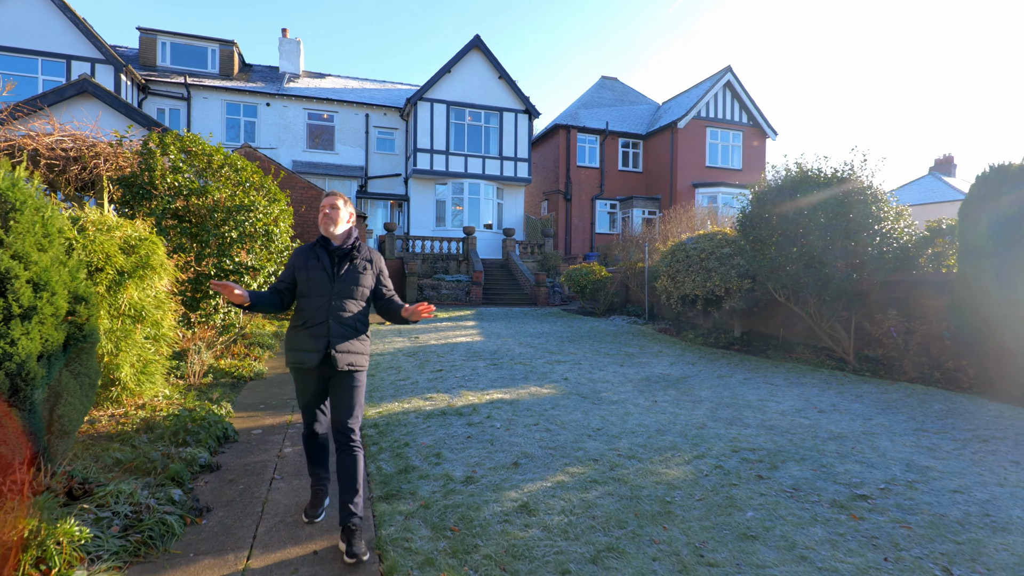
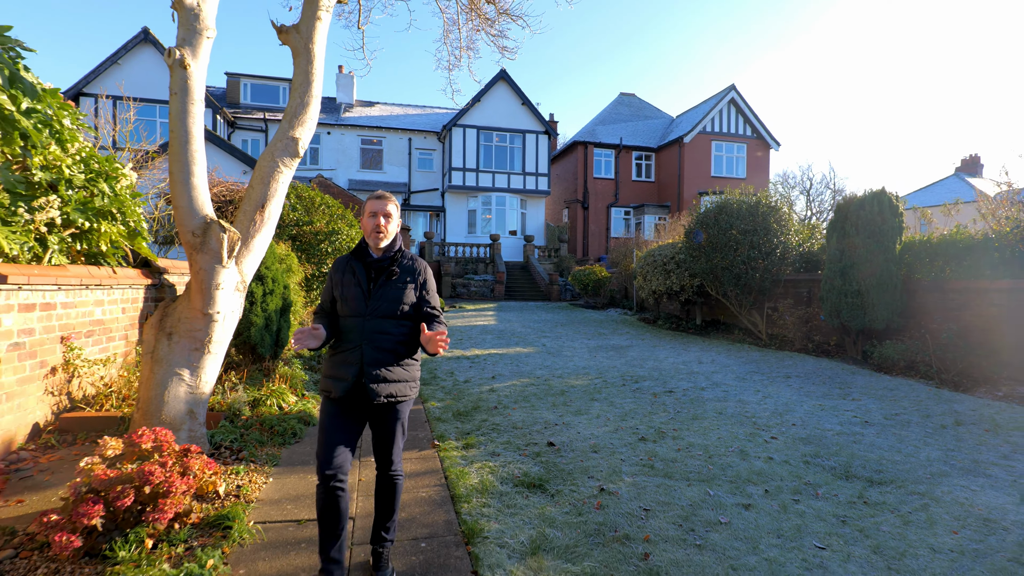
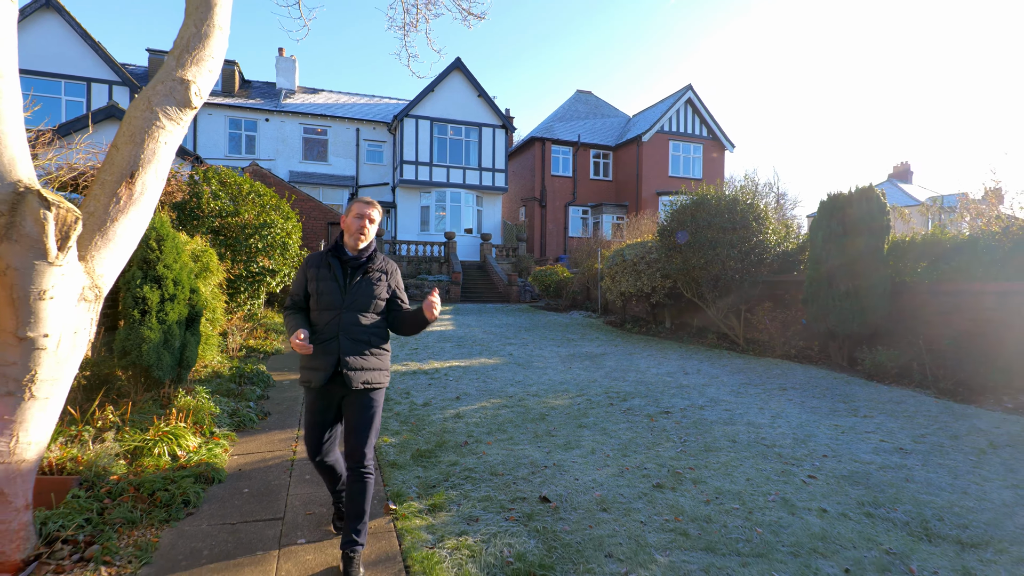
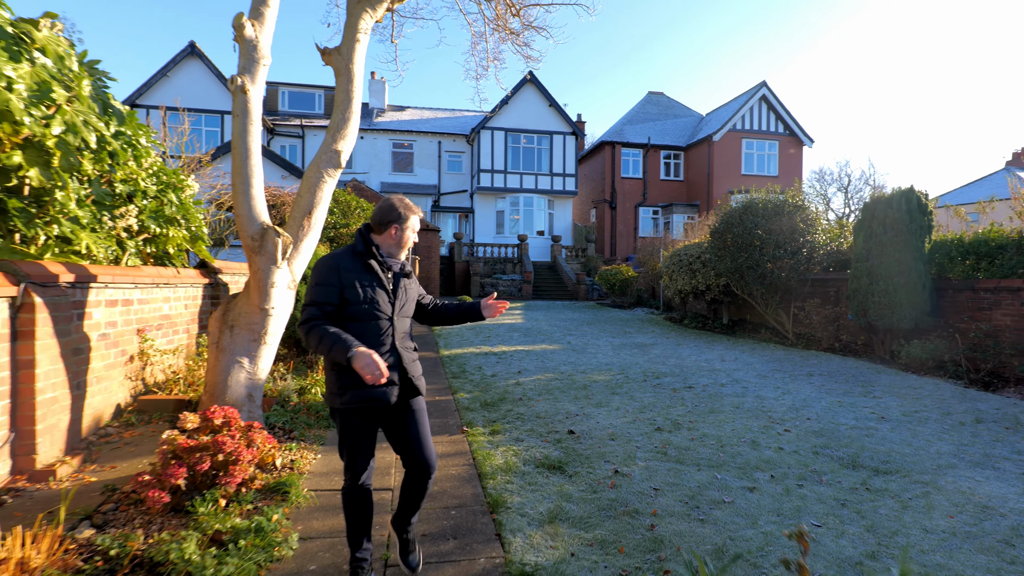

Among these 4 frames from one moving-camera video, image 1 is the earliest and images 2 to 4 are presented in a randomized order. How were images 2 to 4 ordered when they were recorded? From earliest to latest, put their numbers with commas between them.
3, 2, 4
